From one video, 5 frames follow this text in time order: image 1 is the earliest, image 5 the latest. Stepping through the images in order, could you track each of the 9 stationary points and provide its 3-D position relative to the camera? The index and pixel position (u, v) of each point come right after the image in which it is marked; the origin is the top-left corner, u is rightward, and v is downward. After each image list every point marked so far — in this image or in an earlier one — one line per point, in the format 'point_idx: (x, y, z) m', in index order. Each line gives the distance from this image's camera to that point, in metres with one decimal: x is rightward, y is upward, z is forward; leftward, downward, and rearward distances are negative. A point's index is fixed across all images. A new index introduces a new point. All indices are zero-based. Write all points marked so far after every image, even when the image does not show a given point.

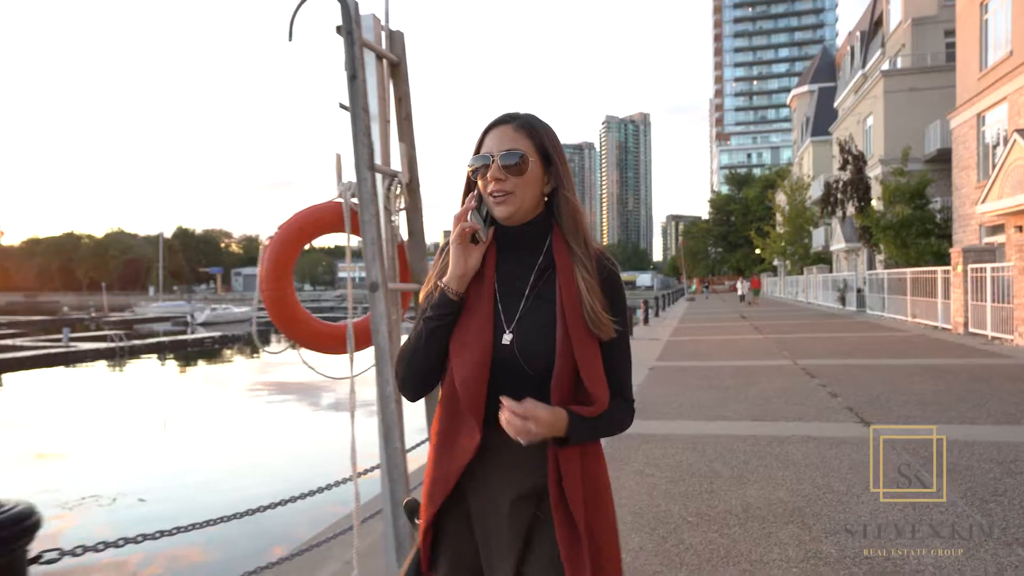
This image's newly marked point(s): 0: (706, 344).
0: (+4.4, -1.3, +14.9) m
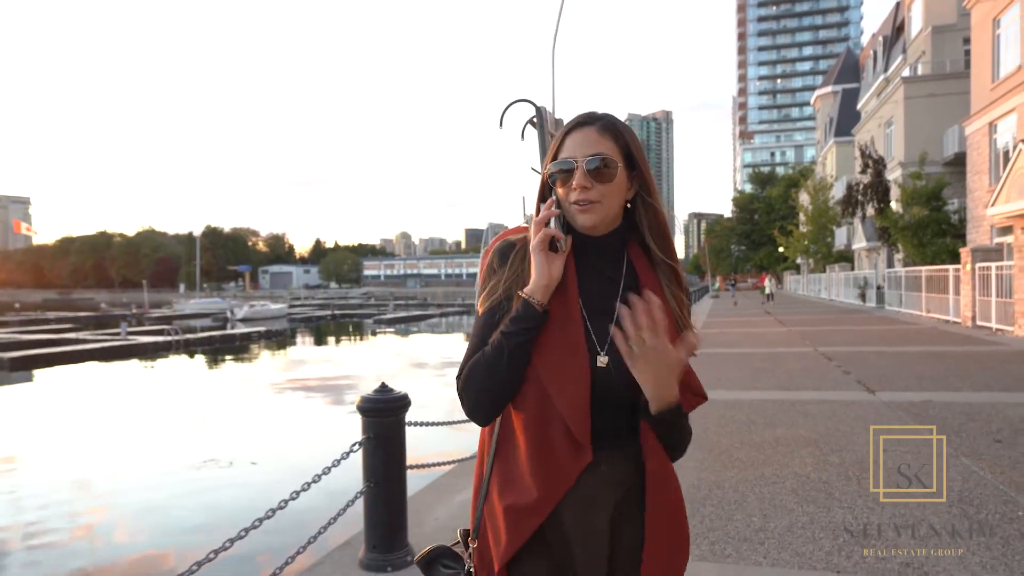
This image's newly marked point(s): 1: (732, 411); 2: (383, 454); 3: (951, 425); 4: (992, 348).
0: (+5.5, -1.2, +16.3) m
1: (+2.3, -1.3, +6.9) m
2: (-0.6, -0.8, +3.3) m
3: (+3.8, -1.2, +5.7) m
4: (+8.6, -1.1, +11.8) m
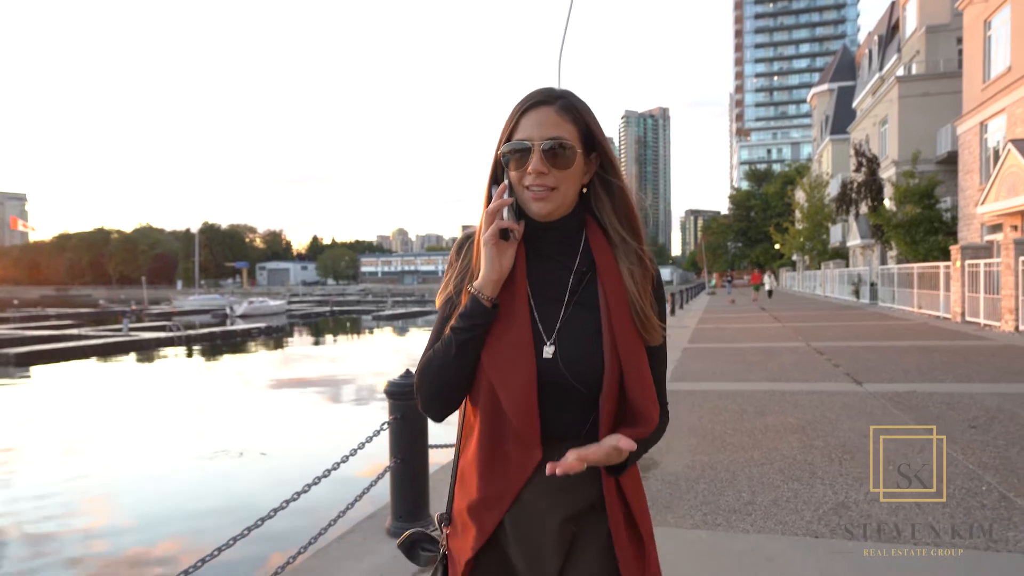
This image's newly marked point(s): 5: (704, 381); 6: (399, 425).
0: (+5.5, -1.1, +16.7) m
1: (+2.3, -1.2, +7.2) m
2: (-0.6, -0.8, +3.6) m
3: (+3.9, -1.2, +6.1) m
4: (+8.6, -1.0, +12.2) m
5: (+2.5, -1.2, +8.6) m
6: (-0.6, -0.8, +3.6) m
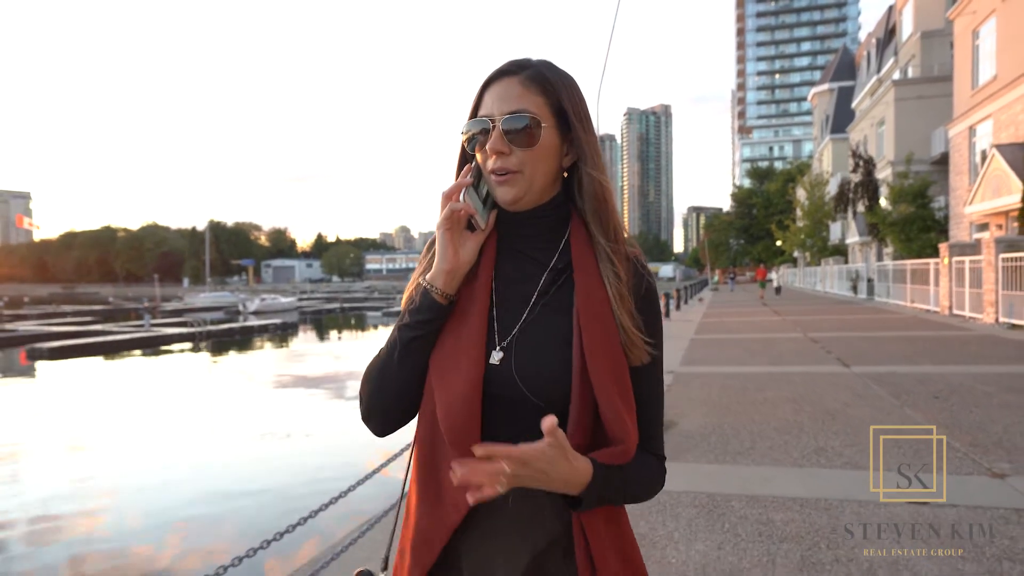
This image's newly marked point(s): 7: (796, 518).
0: (+5.9, -1.0, +17.8) m
1: (+2.8, -1.2, +8.4) m
2: (-0.2, -0.8, +4.8) m
3: (+4.3, -1.1, +7.2) m
4: (+9.0, -0.9, +13.3) m
5: (+2.9, -1.2, +9.8) m
6: (-0.2, -0.7, +4.8) m
7: (+1.6, -1.3, +3.6) m
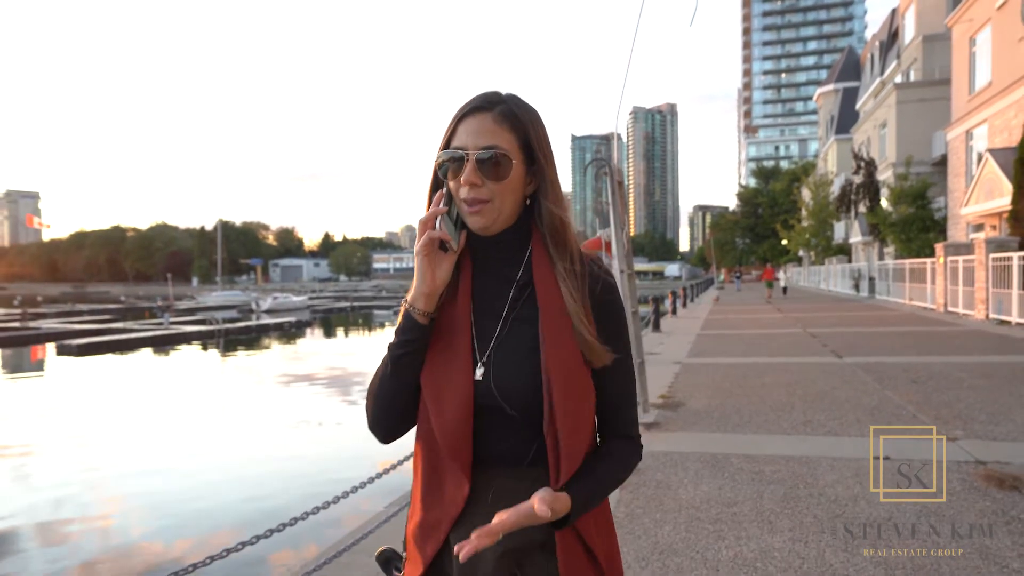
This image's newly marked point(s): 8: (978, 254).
0: (+6.3, -0.9, +18.6) m
1: (+3.1, -1.1, +9.2) m
2: (+0.1, -0.7, +5.6) m
3: (+4.6, -1.1, +8.0) m
4: (+9.4, -0.9, +14.1) m
5: (+3.2, -1.1, +10.6) m
6: (+0.1, -0.7, +5.6) m
7: (+1.8, -1.2, +4.5) m
8: (+10.8, +0.8, +15.3) m
